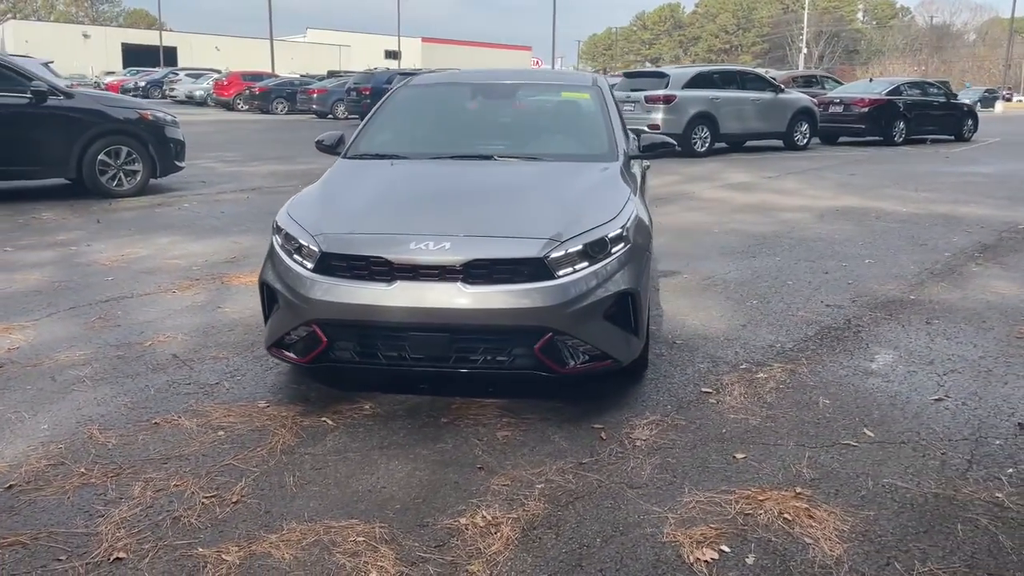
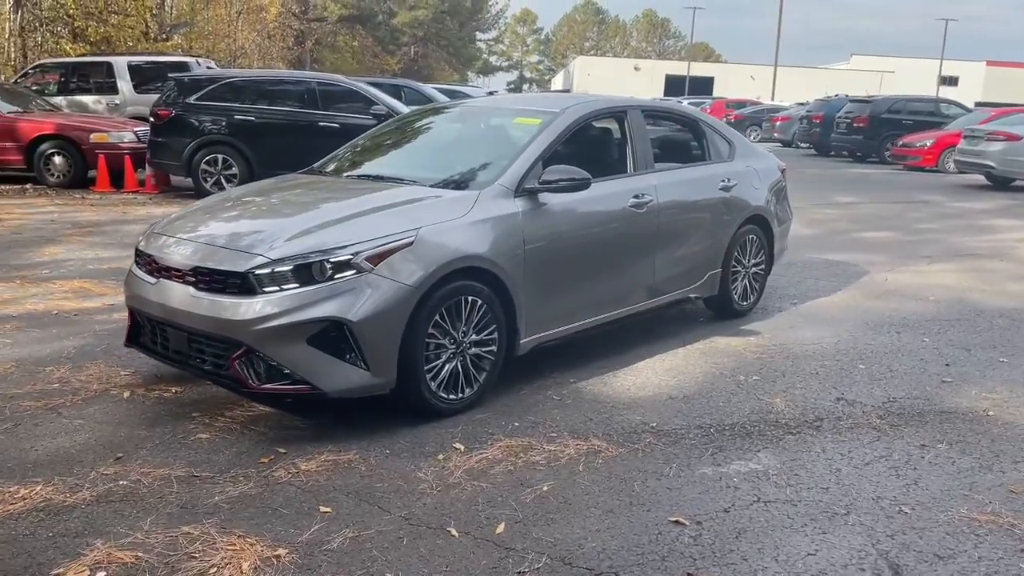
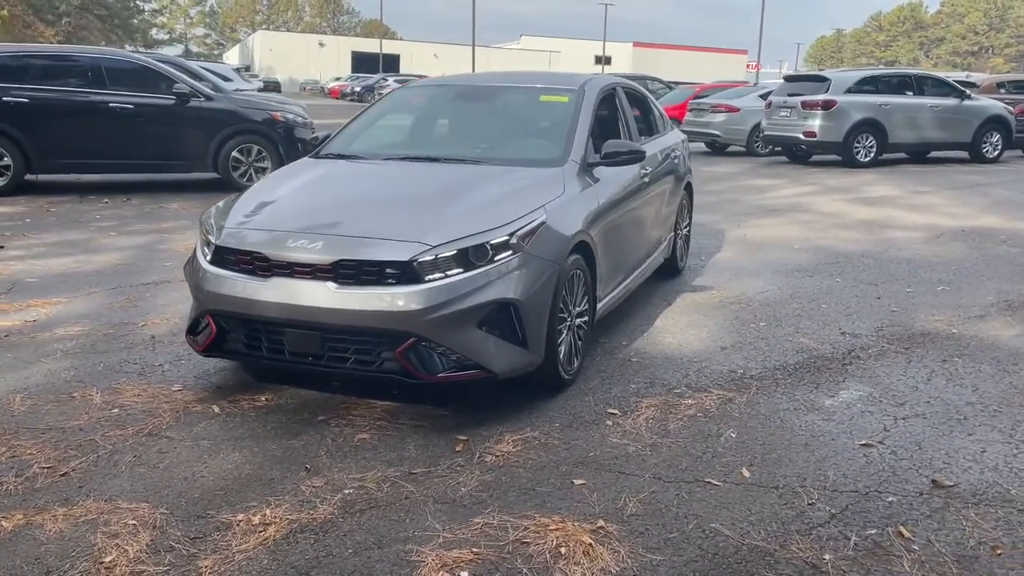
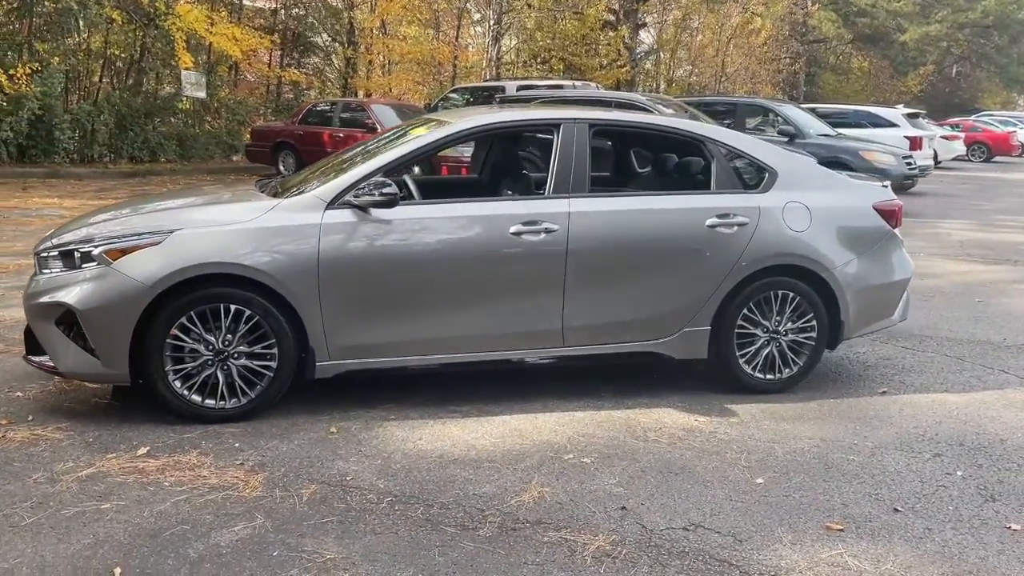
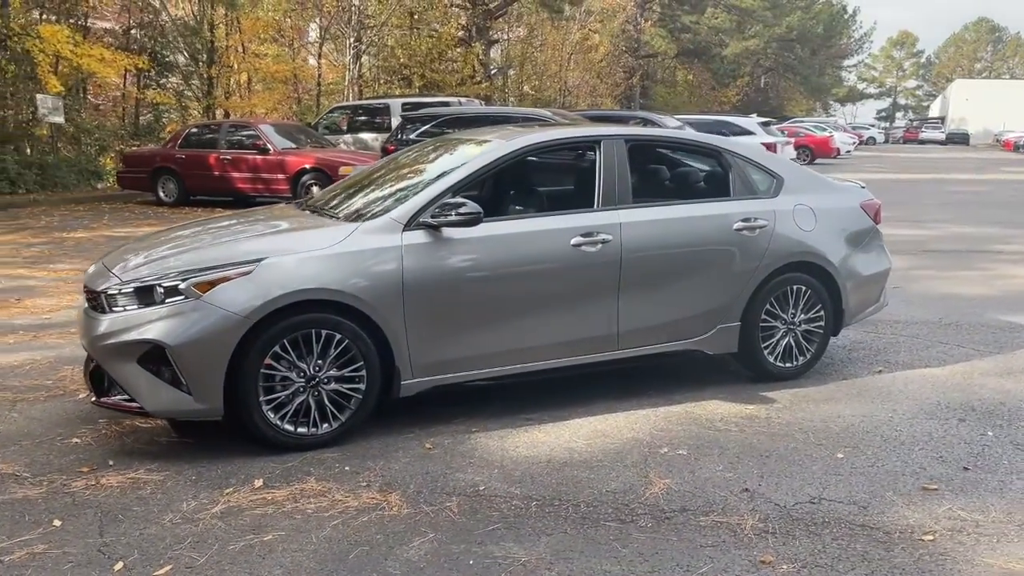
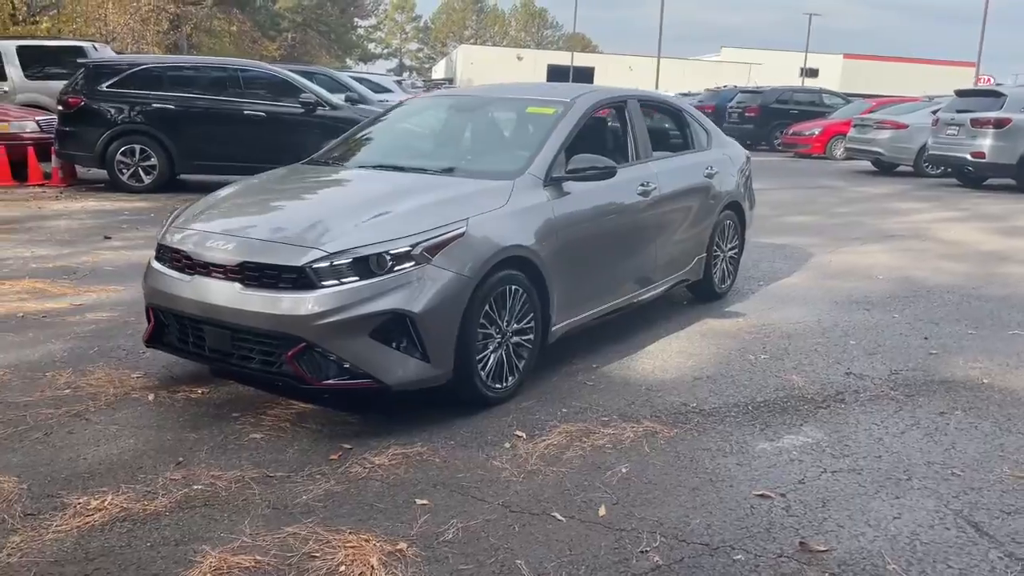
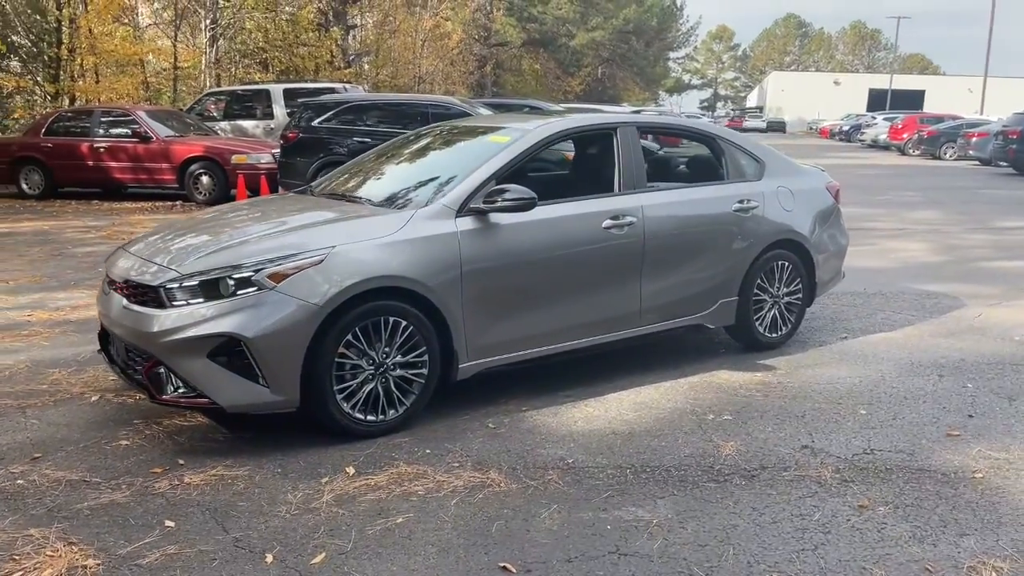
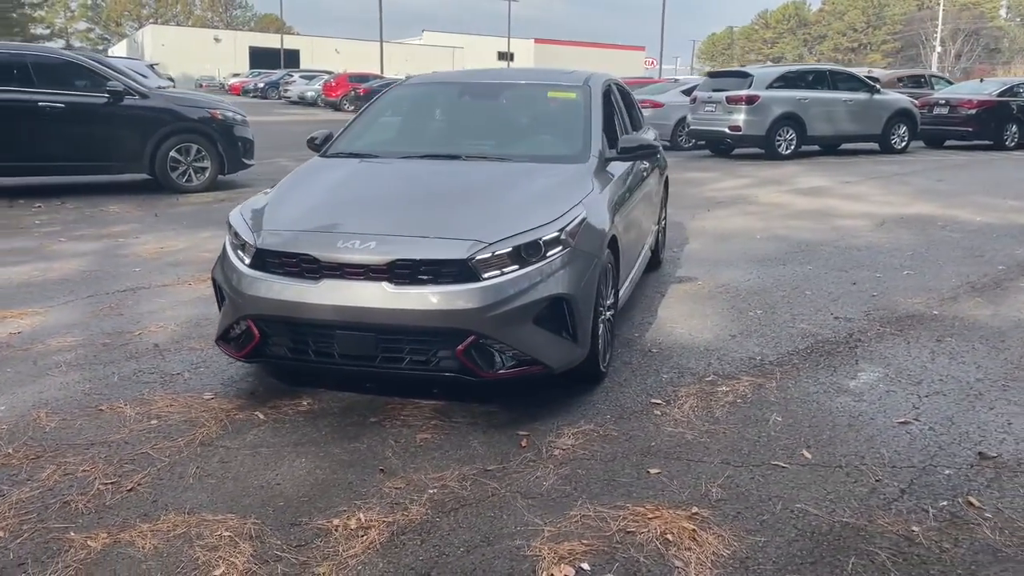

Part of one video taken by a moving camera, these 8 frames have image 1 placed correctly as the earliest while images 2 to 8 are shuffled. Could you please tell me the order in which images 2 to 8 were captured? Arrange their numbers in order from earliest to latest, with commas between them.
8, 3, 6, 2, 7, 5, 4
